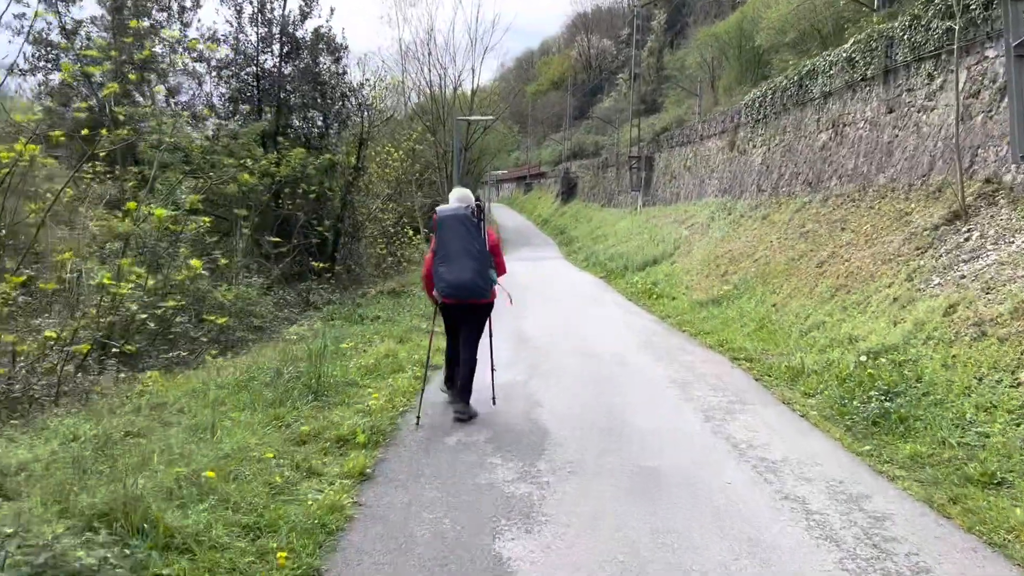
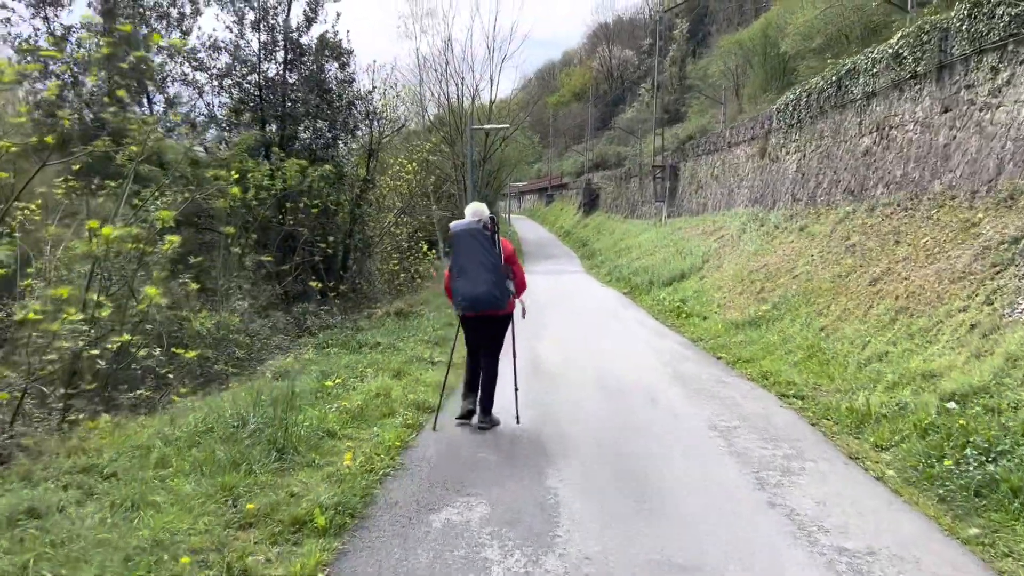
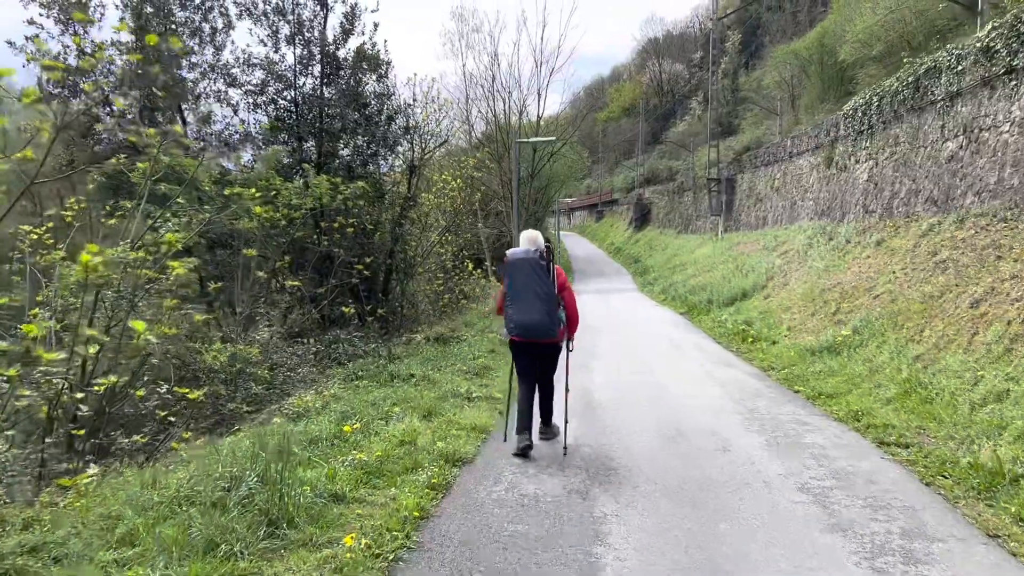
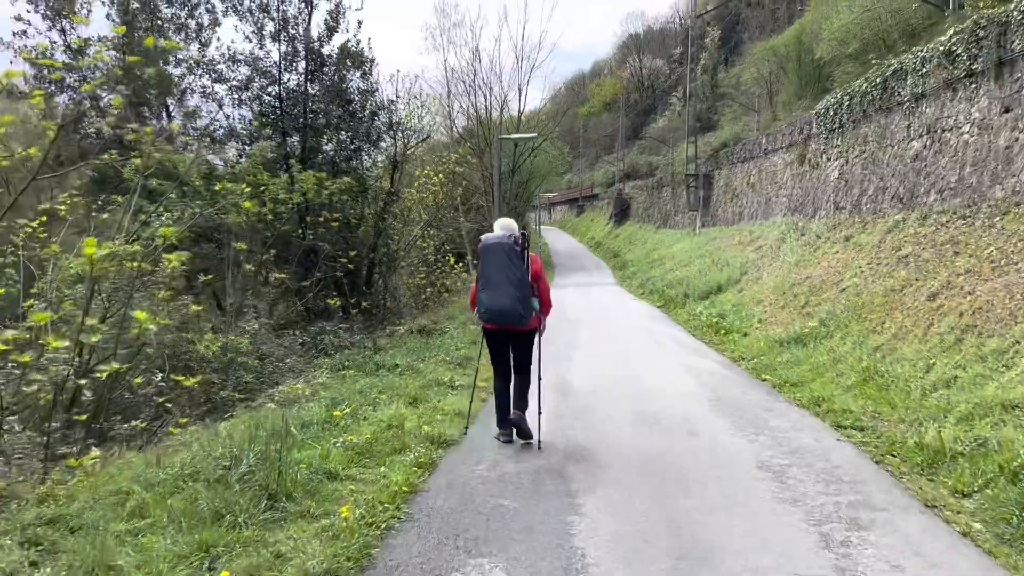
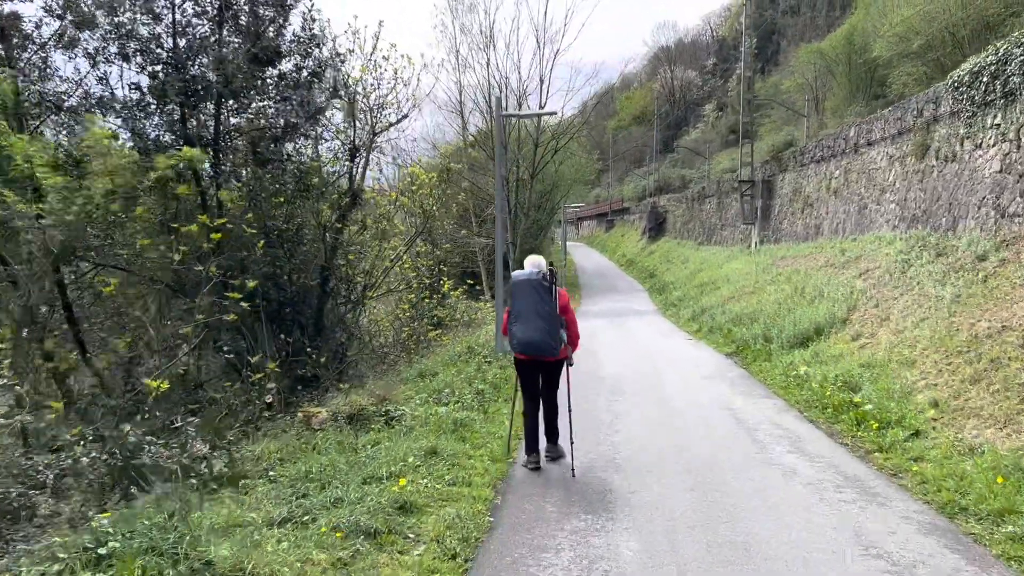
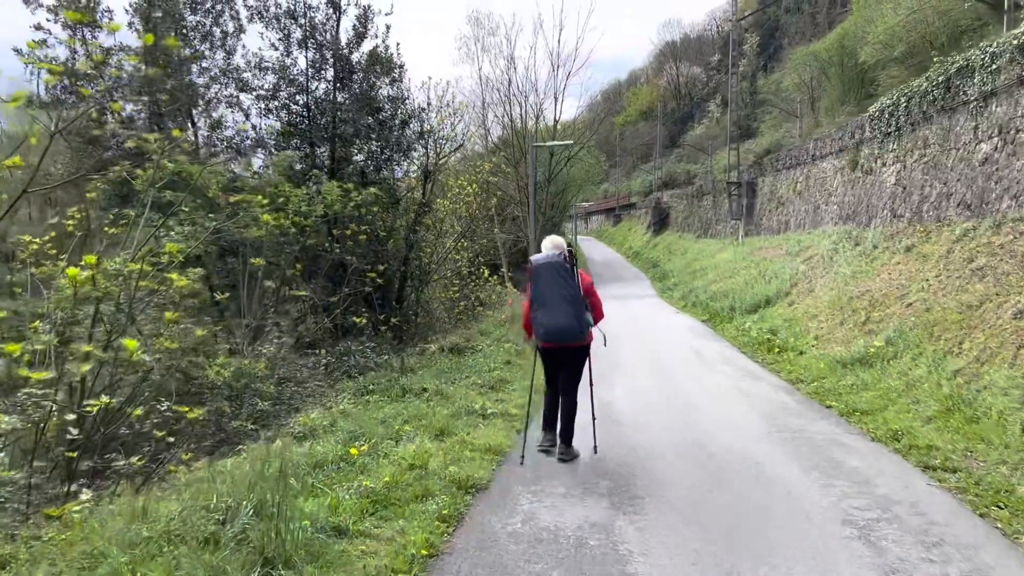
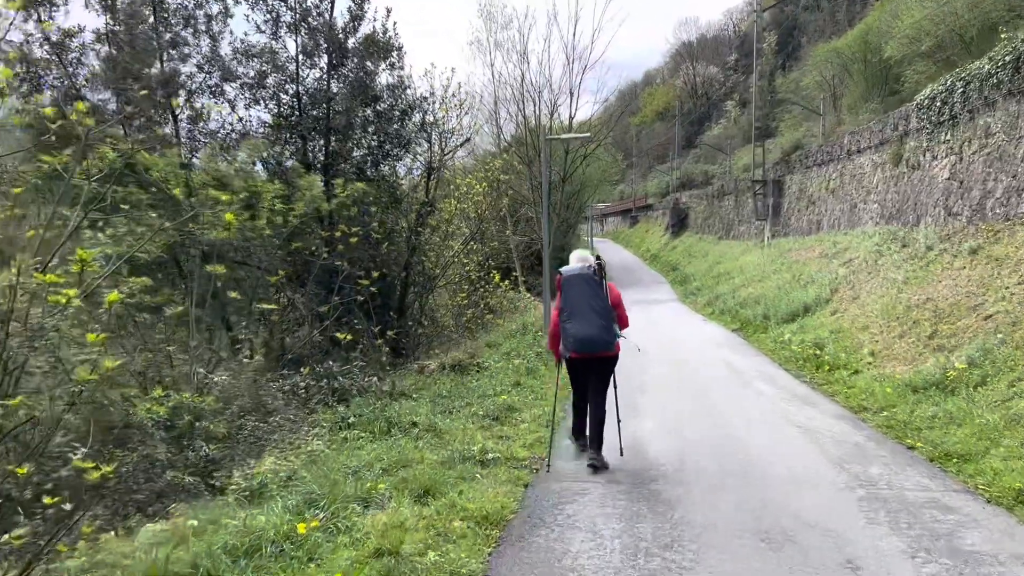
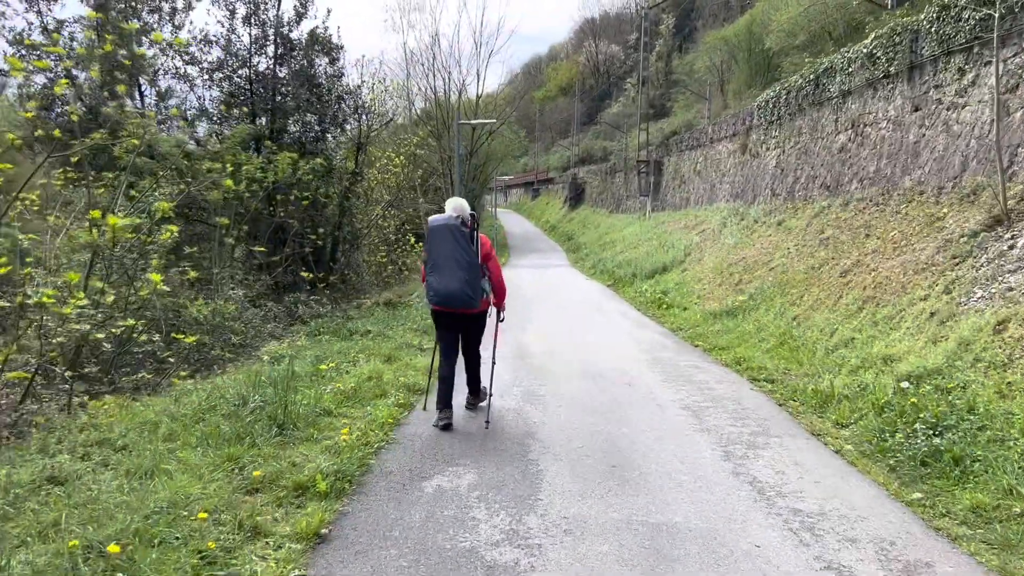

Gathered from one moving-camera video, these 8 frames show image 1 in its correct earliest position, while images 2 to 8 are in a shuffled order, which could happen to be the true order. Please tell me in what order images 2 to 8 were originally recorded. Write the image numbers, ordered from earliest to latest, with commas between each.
8, 2, 4, 3, 6, 7, 5
